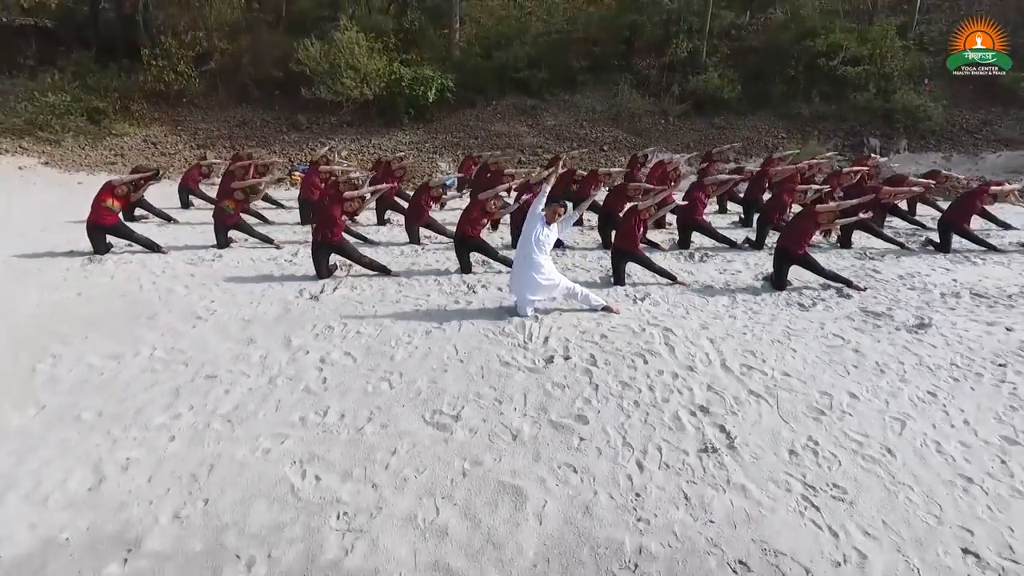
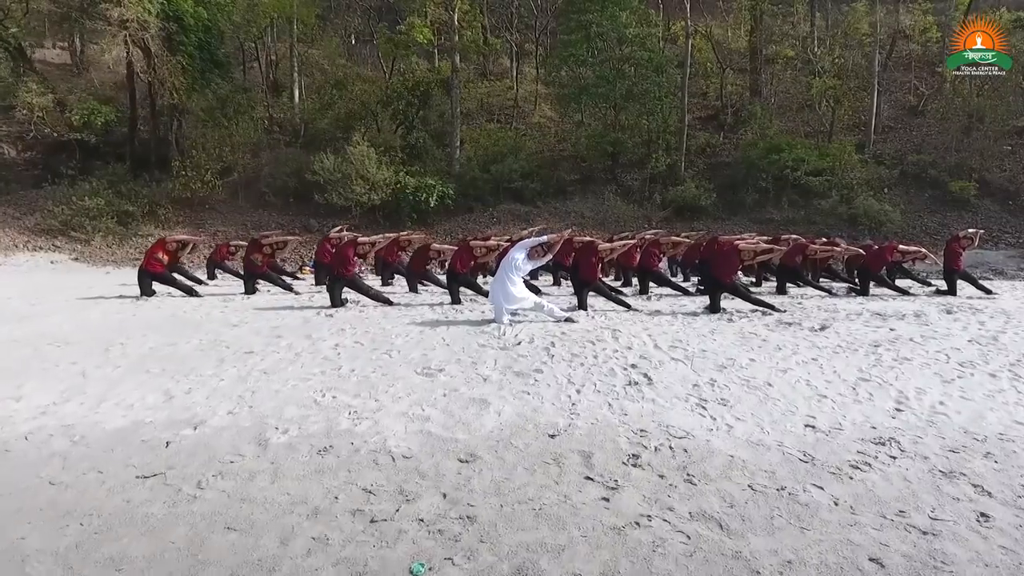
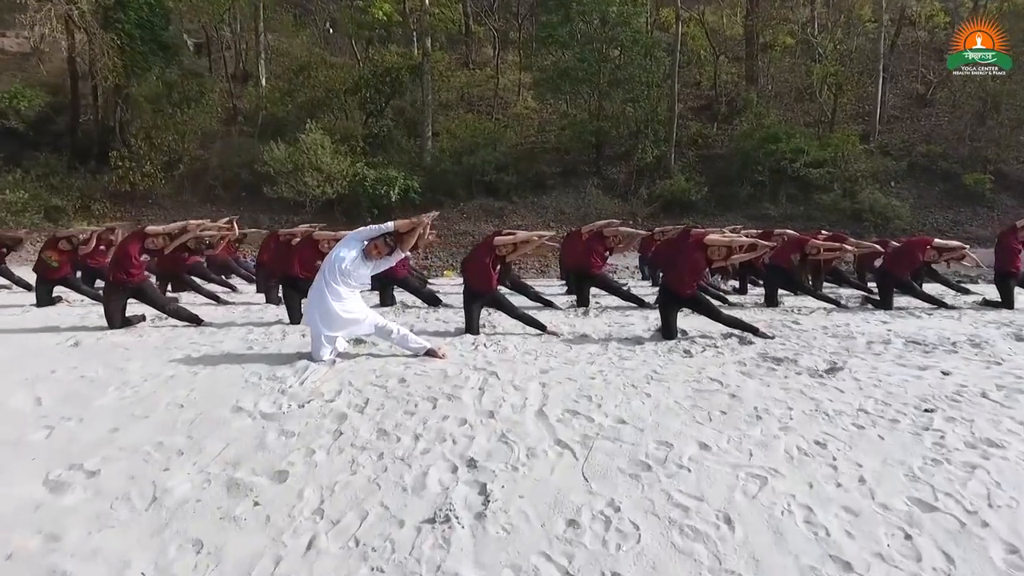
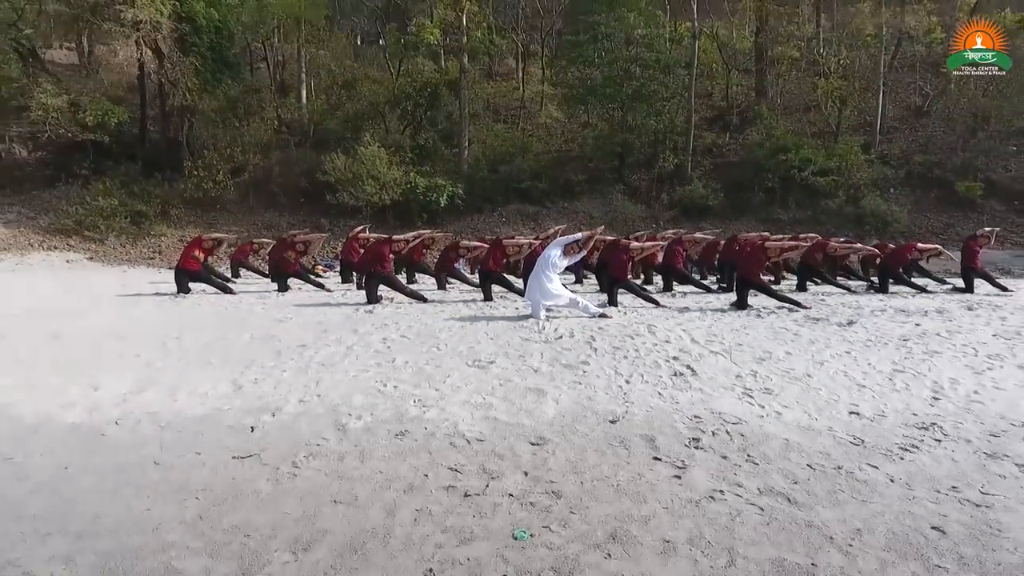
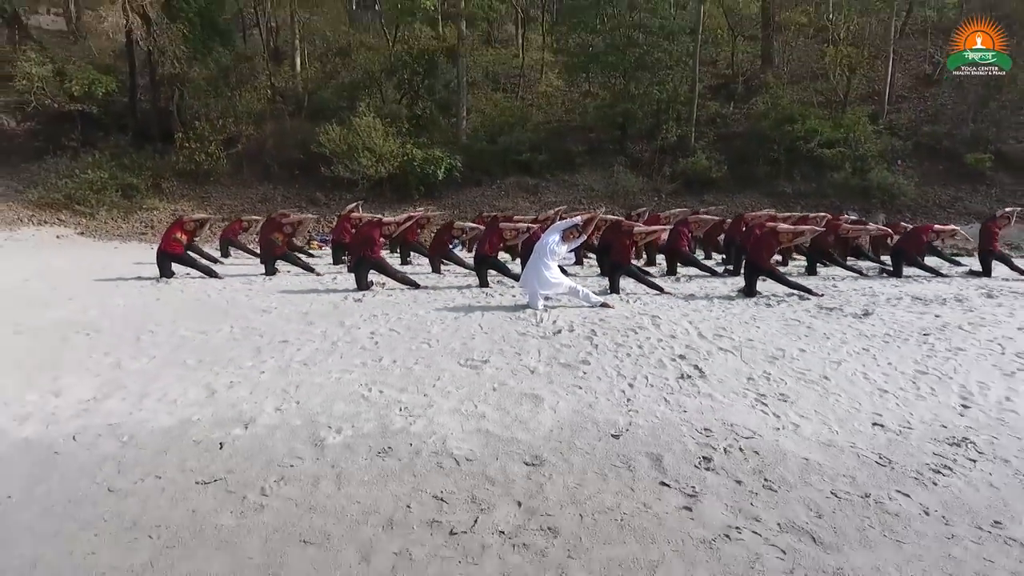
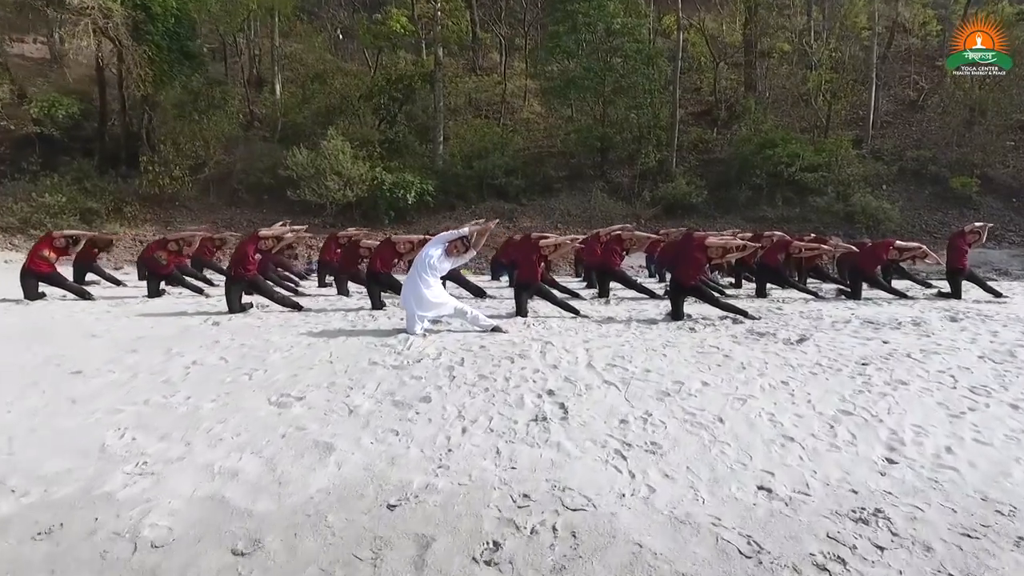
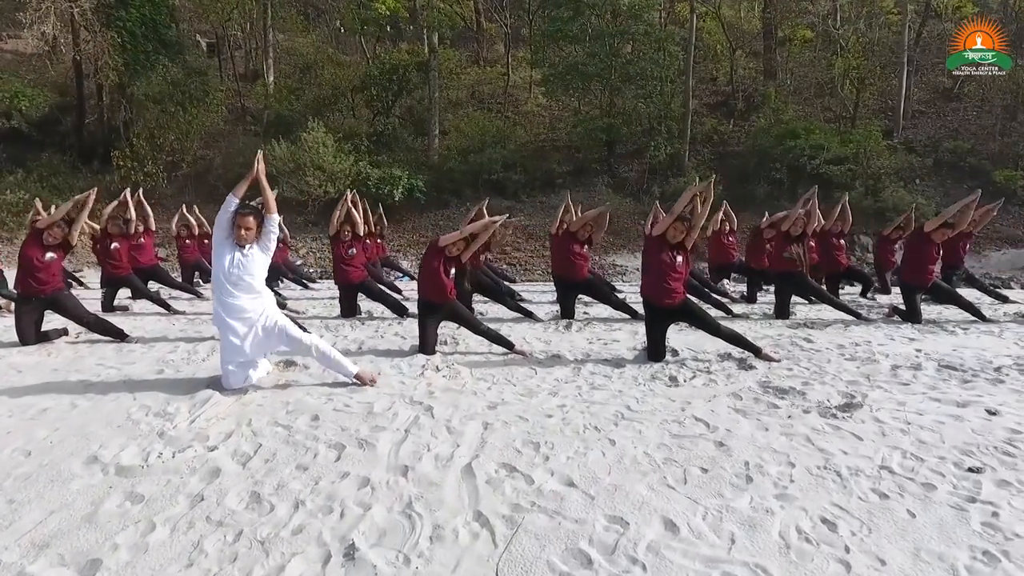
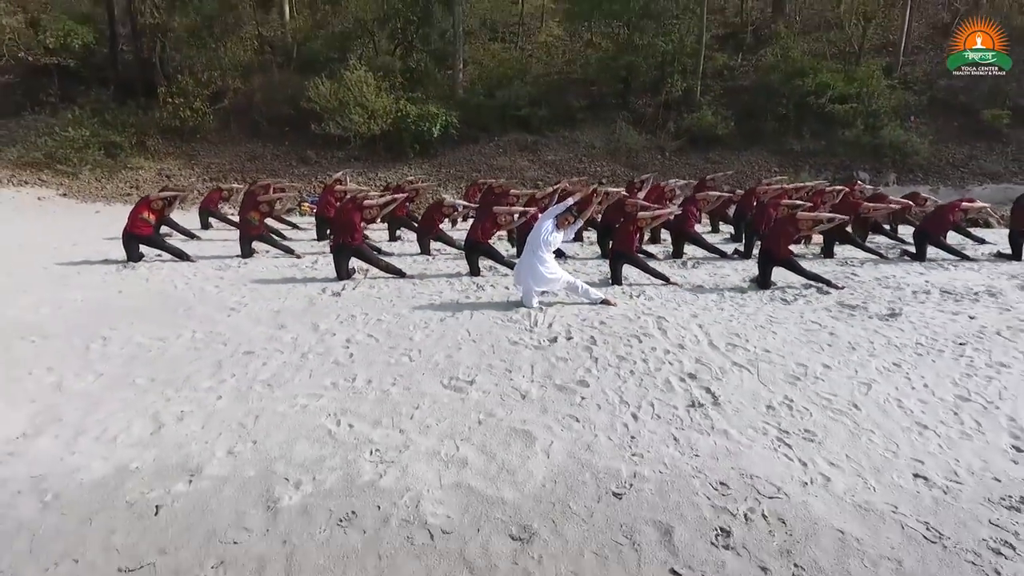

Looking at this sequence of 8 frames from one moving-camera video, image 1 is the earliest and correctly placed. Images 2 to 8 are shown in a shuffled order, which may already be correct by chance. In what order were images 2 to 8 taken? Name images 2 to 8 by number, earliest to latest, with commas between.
8, 5, 4, 2, 6, 3, 7
